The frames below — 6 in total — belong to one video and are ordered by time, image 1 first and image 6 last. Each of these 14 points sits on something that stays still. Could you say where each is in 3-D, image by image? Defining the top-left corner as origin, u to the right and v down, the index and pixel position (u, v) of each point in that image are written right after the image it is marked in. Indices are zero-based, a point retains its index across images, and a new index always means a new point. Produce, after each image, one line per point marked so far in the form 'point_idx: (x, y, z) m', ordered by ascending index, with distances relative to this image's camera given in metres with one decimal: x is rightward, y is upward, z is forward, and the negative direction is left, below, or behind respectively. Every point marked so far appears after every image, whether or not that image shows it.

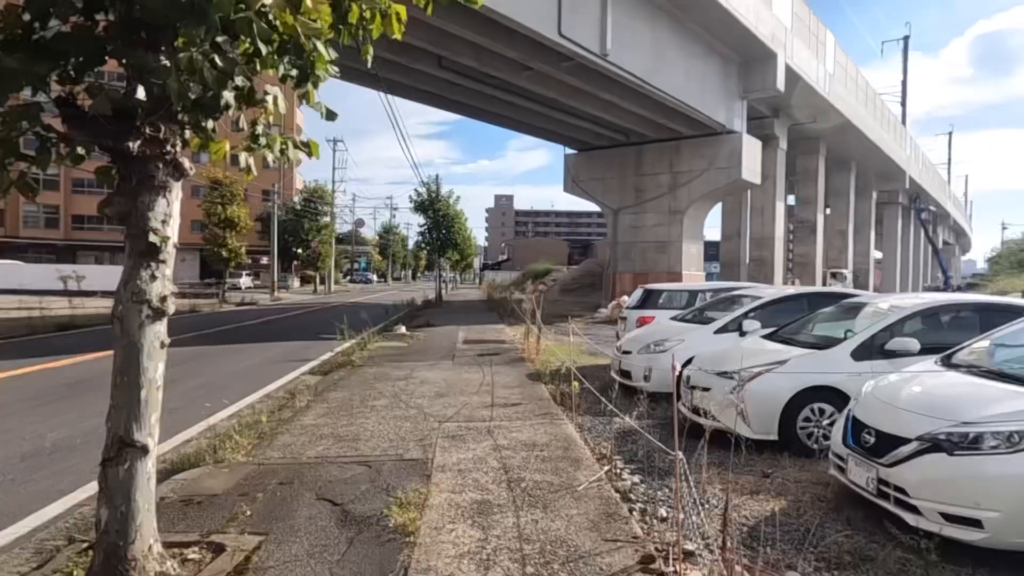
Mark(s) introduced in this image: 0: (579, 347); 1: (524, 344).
0: (+1.4, -1.2, +14.0) m
1: (+0.2, -1.1, +12.7) m
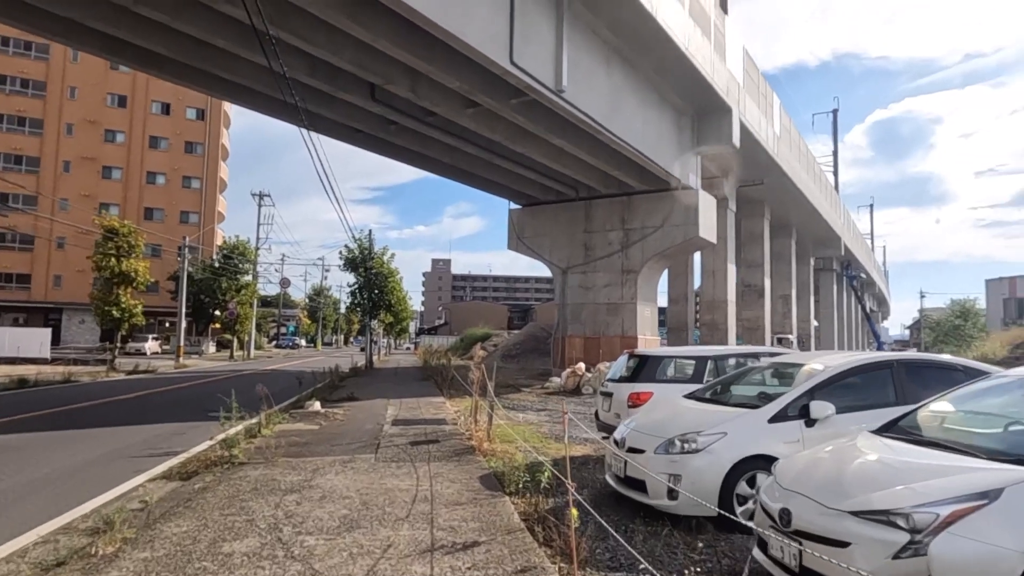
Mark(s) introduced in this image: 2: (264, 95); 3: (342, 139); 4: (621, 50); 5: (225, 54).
0: (+0.4, -2.3, +11.2) m
1: (-0.6, -2.1, +9.9) m
2: (-6.0, +4.7, +16.3) m
3: (-5.0, +4.4, +19.6) m
4: (+3.2, +6.9, +19.3) m
5: (-6.2, +5.0, +14.3) m
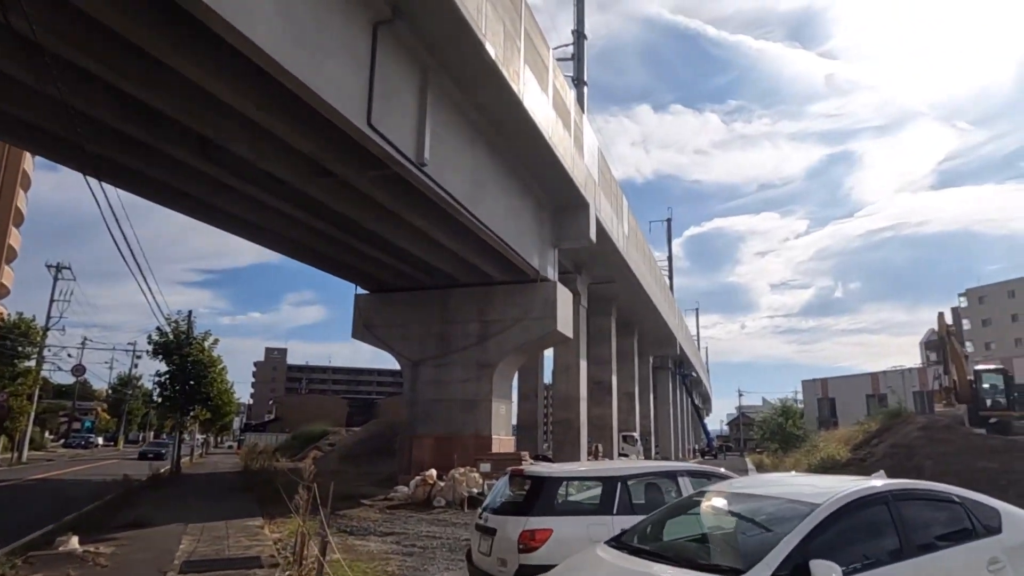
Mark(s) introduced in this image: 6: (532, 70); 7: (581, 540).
0: (-1.7, -3.6, +8.7) m
1: (-2.4, -3.2, +7.3) m
2: (-9.0, +3.0, +13.1) m
3: (-8.8, +2.2, +16.6) m
4: (-0.7, +4.3, +18.5) m
5: (-8.7, +3.6, +11.3) m
6: (+0.6, +6.0, +18.3) m
7: (+0.6, -2.1, +5.5) m
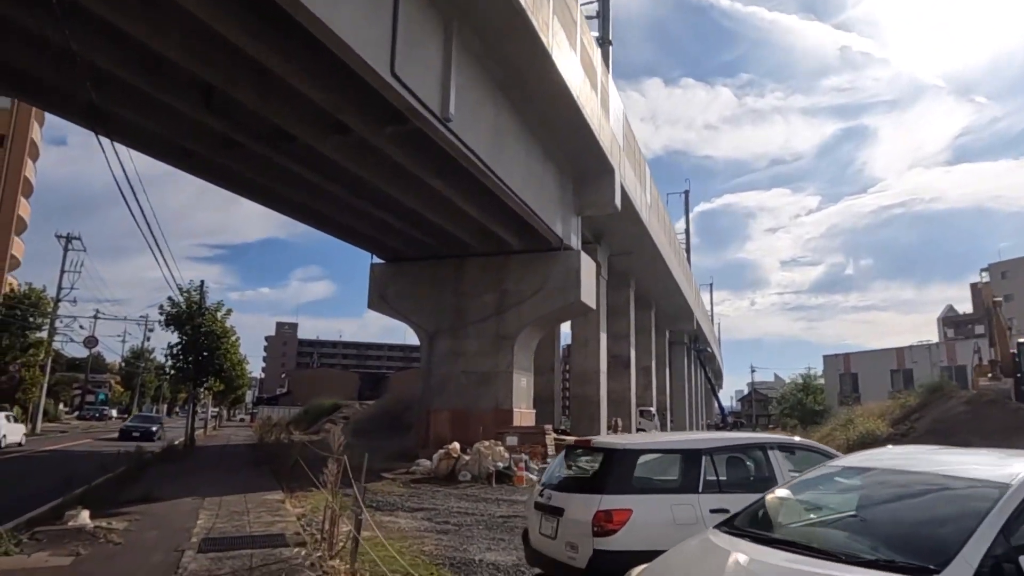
0: (-1.2, -3.1, +8.0) m
1: (-1.9, -2.7, +6.6) m
2: (-8.4, +3.7, +12.3) m
3: (-8.2, +3.0, +15.8) m
4: (0.0, +5.2, +17.5) m
5: (-8.1, +4.2, +10.4) m
6: (+1.3, +6.9, +17.3) m
7: (+1.1, -1.7, +4.8) m
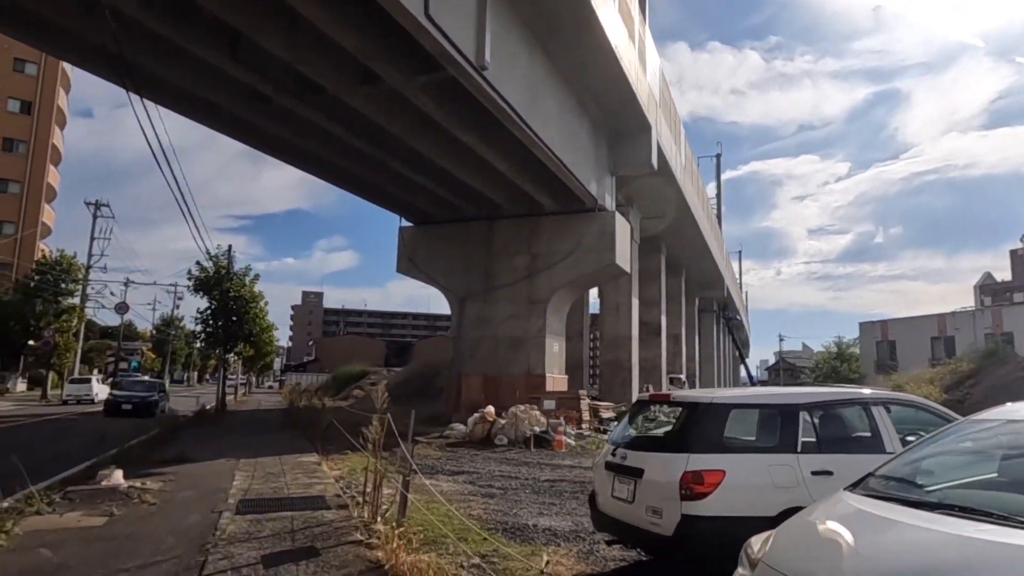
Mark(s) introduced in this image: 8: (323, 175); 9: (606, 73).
0: (-0.6, -2.5, +7.6) m
1: (-1.3, -2.2, +6.1) m
2: (-7.7, +4.5, +11.8) m
3: (-7.3, +4.0, +15.3) m
4: (+0.9, +6.2, +16.6) m
5: (-7.4, +4.9, +9.8) m
6: (+2.1, +7.9, +16.3) m
7: (+1.6, -1.2, +4.2) m
8: (-5.5, +3.3, +19.5) m
9: (+2.6, +6.0, +18.5) m
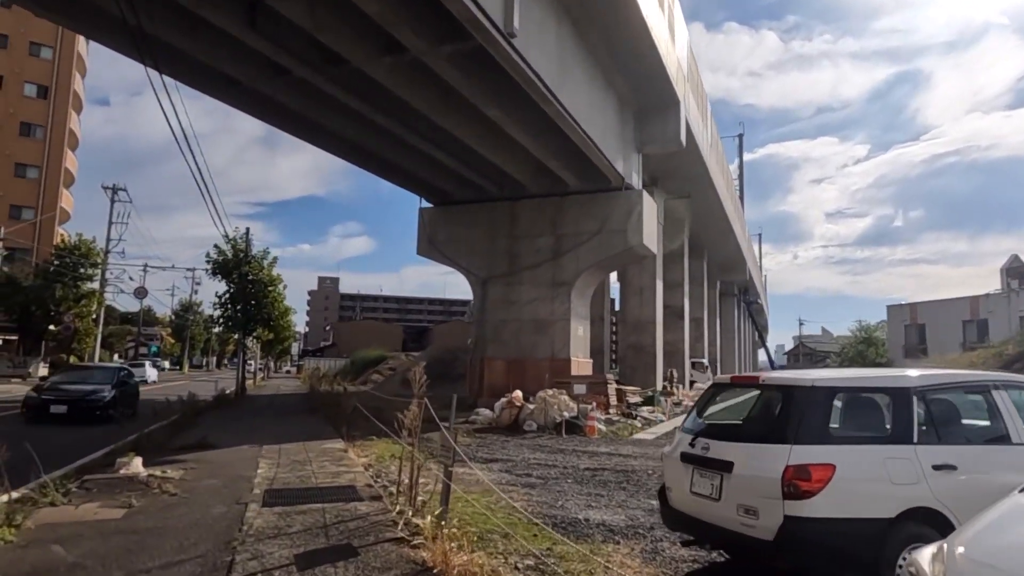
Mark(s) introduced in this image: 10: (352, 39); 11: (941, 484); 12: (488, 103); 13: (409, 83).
0: (-0.1, -2.2, +7.1) m
1: (-0.9, -1.9, +5.6) m
2: (-7.2, +4.8, +11.3) m
3: (-6.7, +4.4, +14.7) m
4: (+1.5, +6.7, +15.8) m
5: (-7.0, +5.2, +9.3) m
6: (+2.8, +8.3, +15.4) m
7: (+2.0, -1.0, +3.6) m
8: (-4.8, +3.8, +18.9) m
9: (+3.3, +6.5, +17.7) m
10: (-3.0, +4.6, +12.3) m
11: (+2.4, -1.1, +3.7) m
12: (-0.5, +4.2, +14.9) m
13: (-2.2, +4.4, +14.0) m
